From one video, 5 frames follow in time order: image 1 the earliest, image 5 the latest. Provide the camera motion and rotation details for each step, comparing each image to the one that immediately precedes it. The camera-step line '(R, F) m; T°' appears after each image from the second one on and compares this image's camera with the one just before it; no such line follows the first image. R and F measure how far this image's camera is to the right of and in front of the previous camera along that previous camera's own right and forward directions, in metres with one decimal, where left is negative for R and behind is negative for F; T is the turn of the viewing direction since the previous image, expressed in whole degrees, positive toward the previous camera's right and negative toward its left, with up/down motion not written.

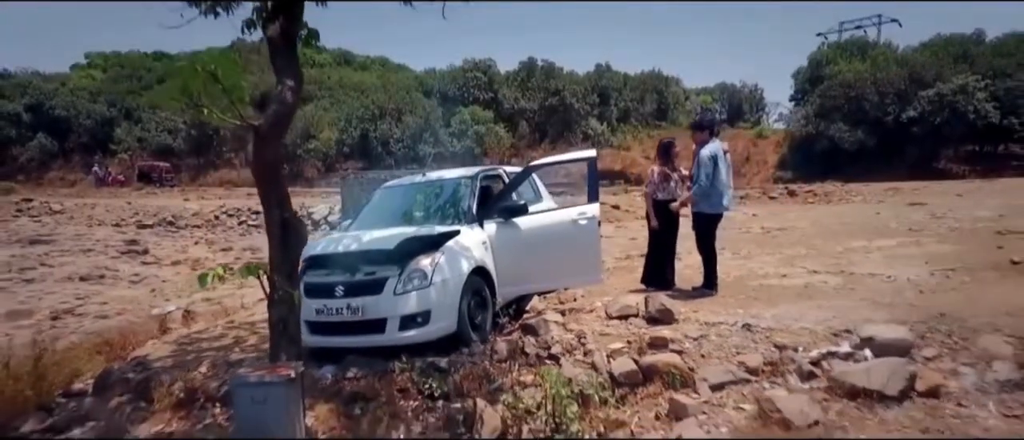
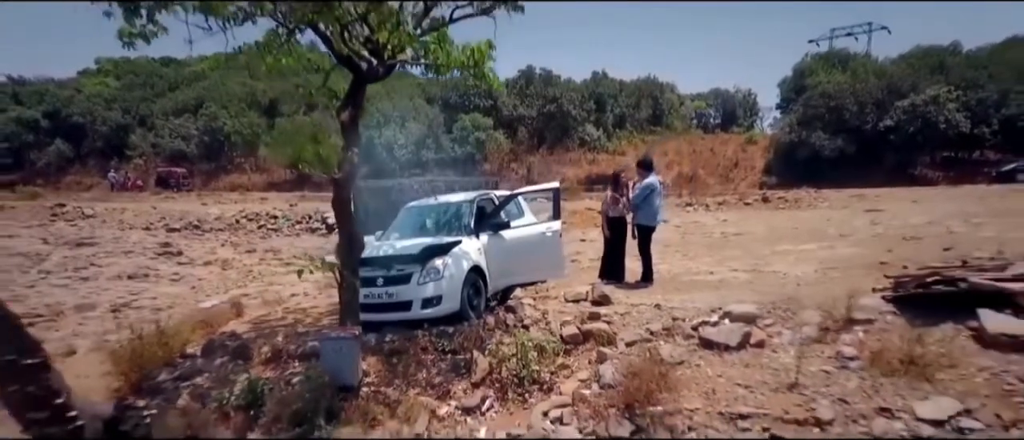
(+0.2, -2.6) m; 0°
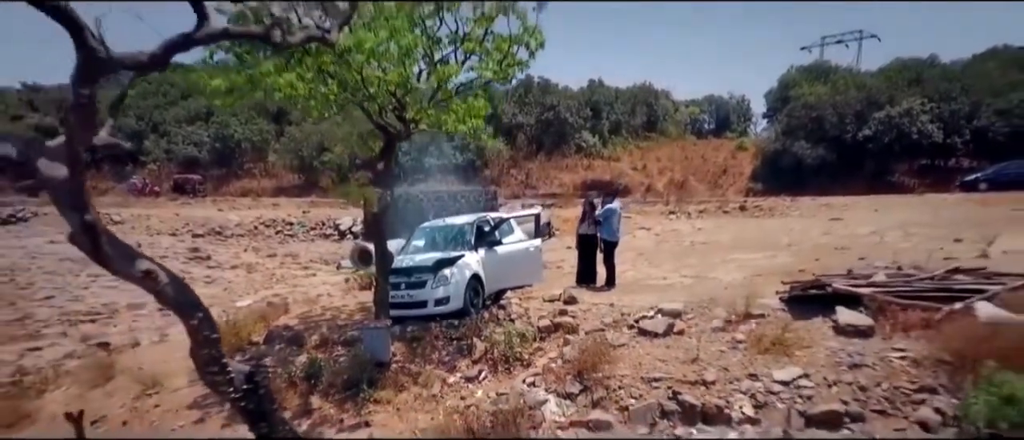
(+0.1, -2.7) m; 0°
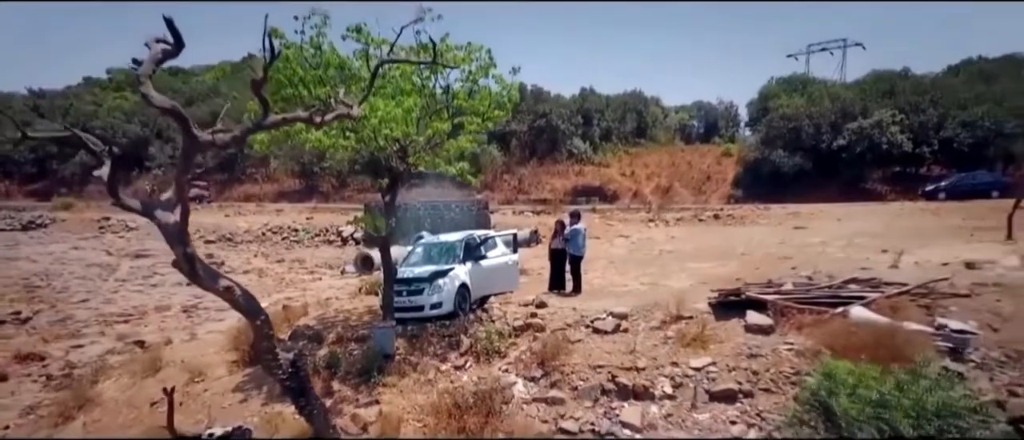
(+0.2, -2.5) m; 0°
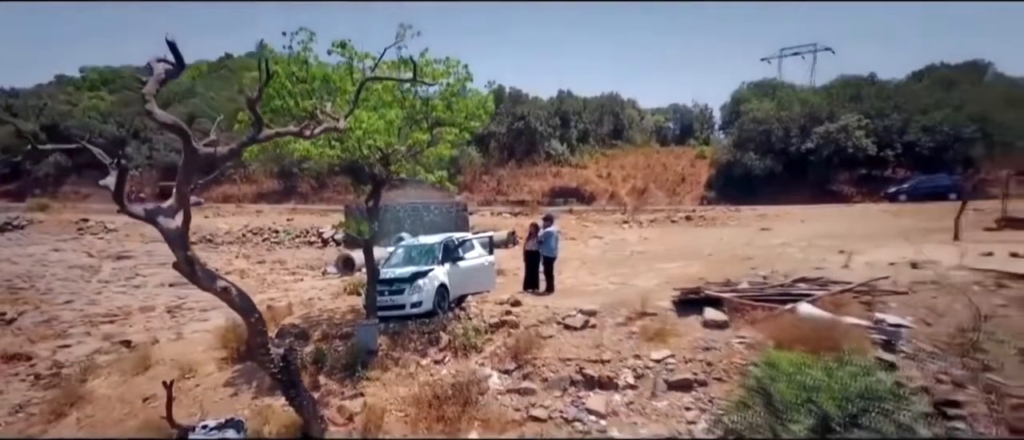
(0.0, -0.8) m; +2°
